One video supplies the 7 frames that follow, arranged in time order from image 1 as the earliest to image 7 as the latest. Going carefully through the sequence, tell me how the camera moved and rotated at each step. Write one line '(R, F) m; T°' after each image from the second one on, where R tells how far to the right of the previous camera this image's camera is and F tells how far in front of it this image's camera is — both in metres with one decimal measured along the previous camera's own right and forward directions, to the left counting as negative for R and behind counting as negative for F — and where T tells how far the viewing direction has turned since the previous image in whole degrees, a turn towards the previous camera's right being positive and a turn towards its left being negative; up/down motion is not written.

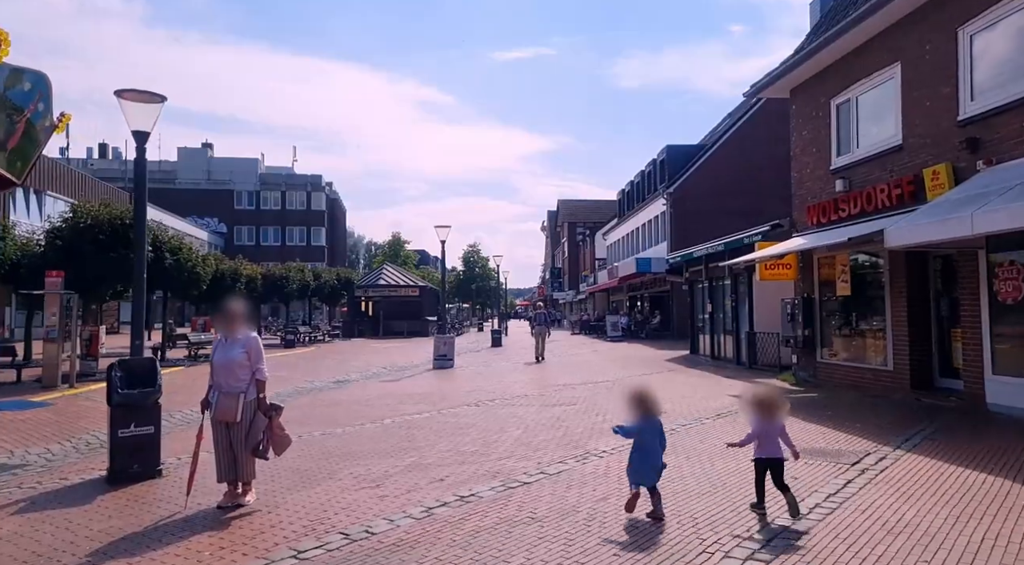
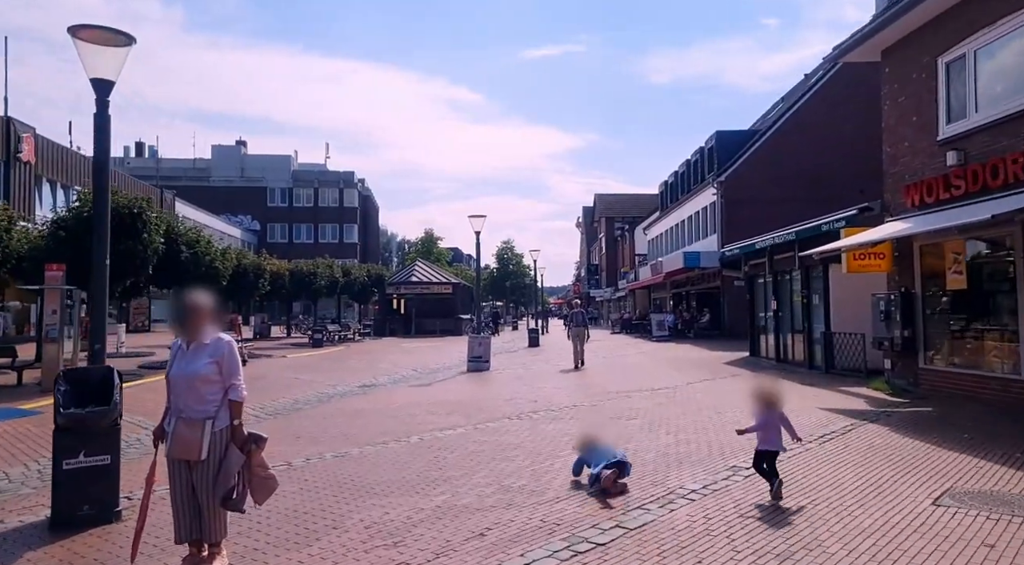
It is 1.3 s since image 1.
(-0.2, +1.9) m; -3°
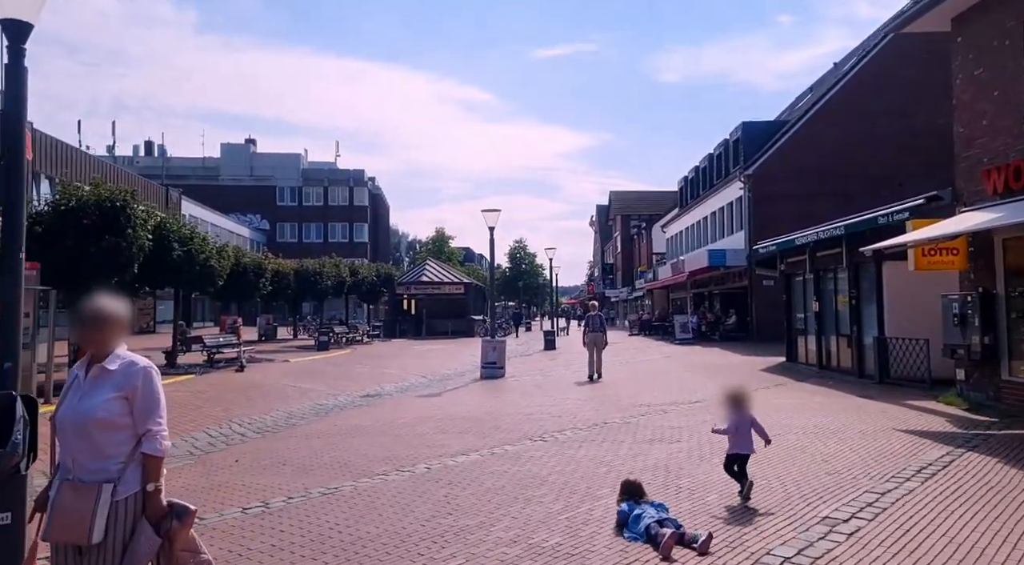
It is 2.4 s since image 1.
(-0.1, +1.5) m; -1°
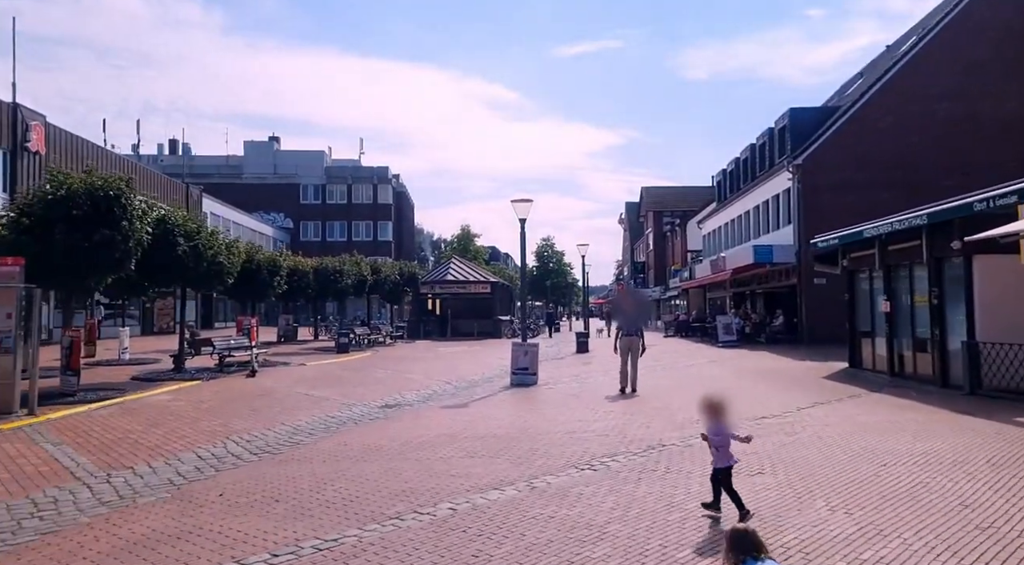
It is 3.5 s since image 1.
(-0.2, +1.7) m; -2°
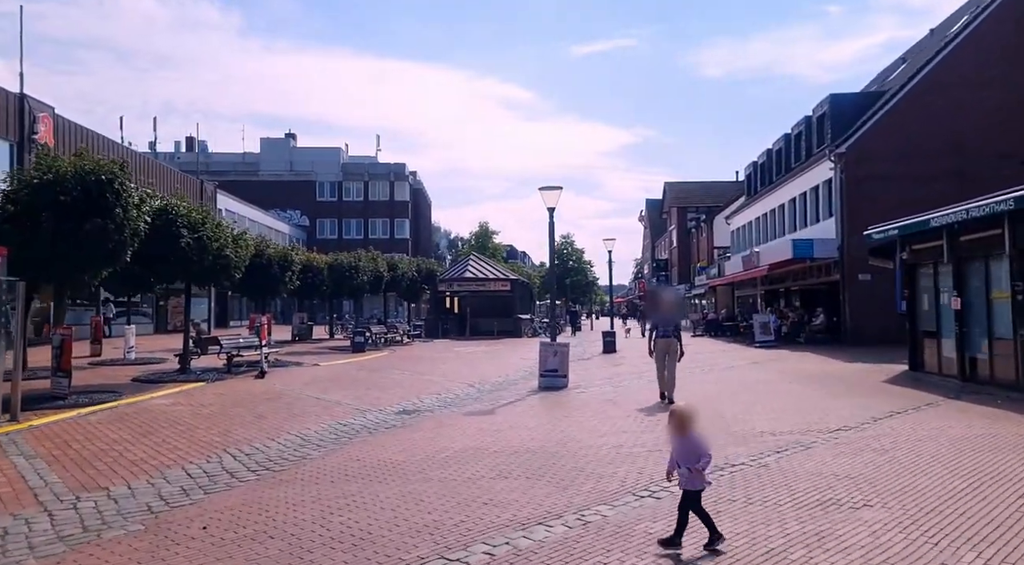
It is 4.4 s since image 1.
(-0.3, +1.3) m; -1°
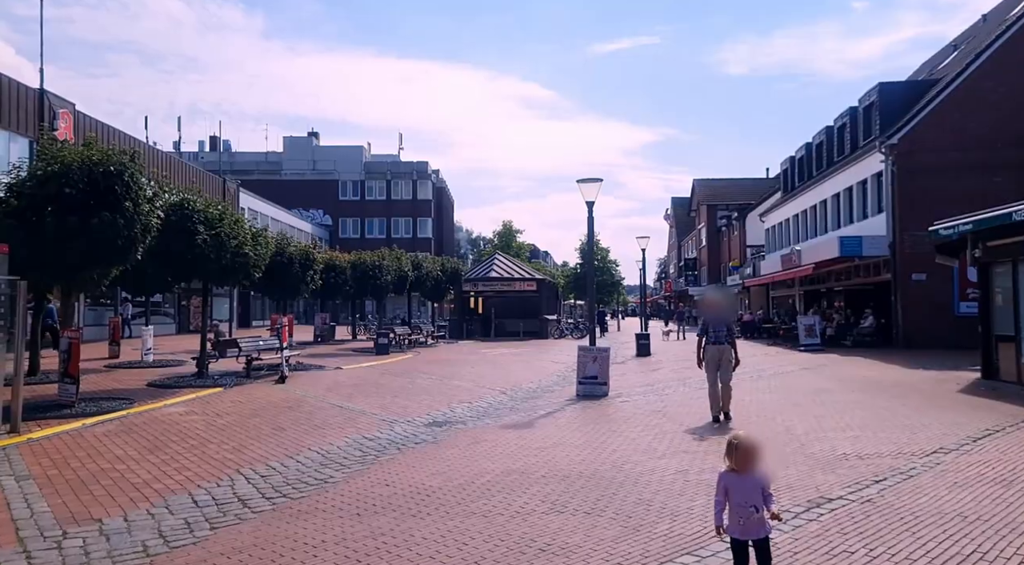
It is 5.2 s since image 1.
(-0.3, +1.1) m; -2°
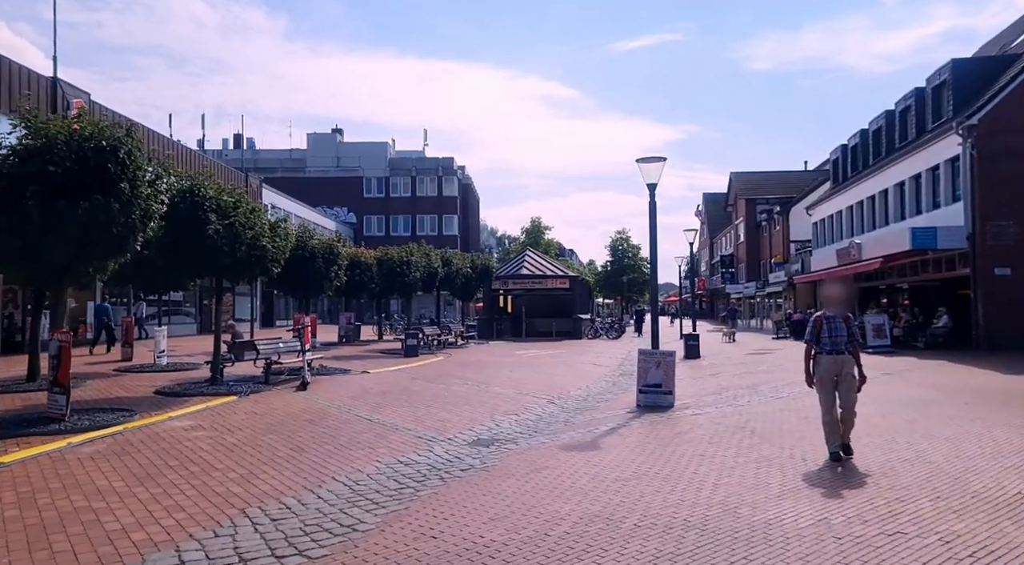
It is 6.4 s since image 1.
(-0.5, +1.8) m; -2°
